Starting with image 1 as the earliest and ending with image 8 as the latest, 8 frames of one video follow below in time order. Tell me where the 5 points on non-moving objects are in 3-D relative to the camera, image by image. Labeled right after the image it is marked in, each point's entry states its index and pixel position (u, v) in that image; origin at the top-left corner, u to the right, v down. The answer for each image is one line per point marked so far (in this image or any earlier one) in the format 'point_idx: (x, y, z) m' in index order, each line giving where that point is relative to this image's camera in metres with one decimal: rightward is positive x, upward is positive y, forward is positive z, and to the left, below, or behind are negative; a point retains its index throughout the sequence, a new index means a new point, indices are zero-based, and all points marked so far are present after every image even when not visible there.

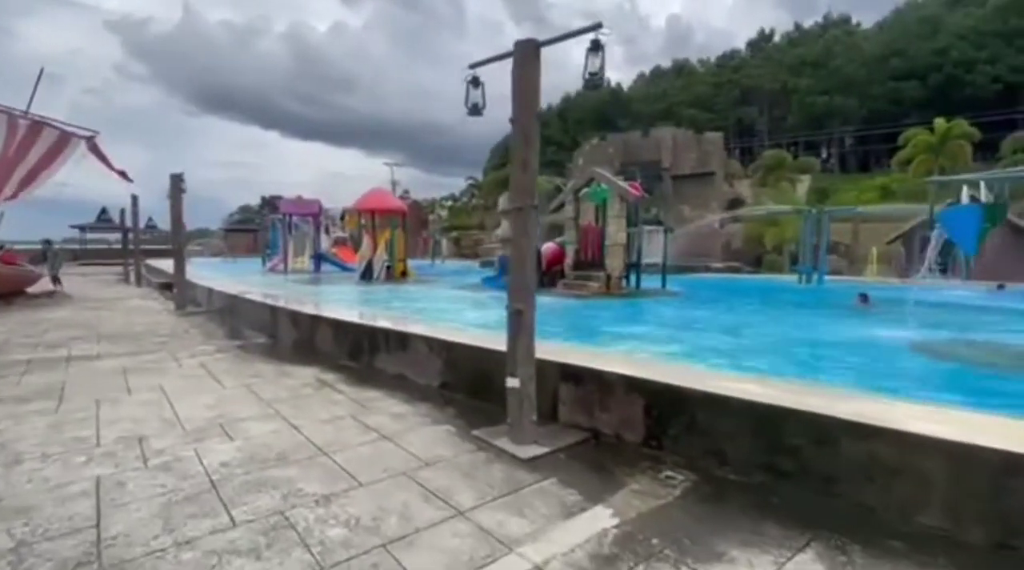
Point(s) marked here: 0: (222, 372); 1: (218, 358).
0: (-2.7, -0.8, +6.4) m
1: (-2.9, -0.7, +7.0) m
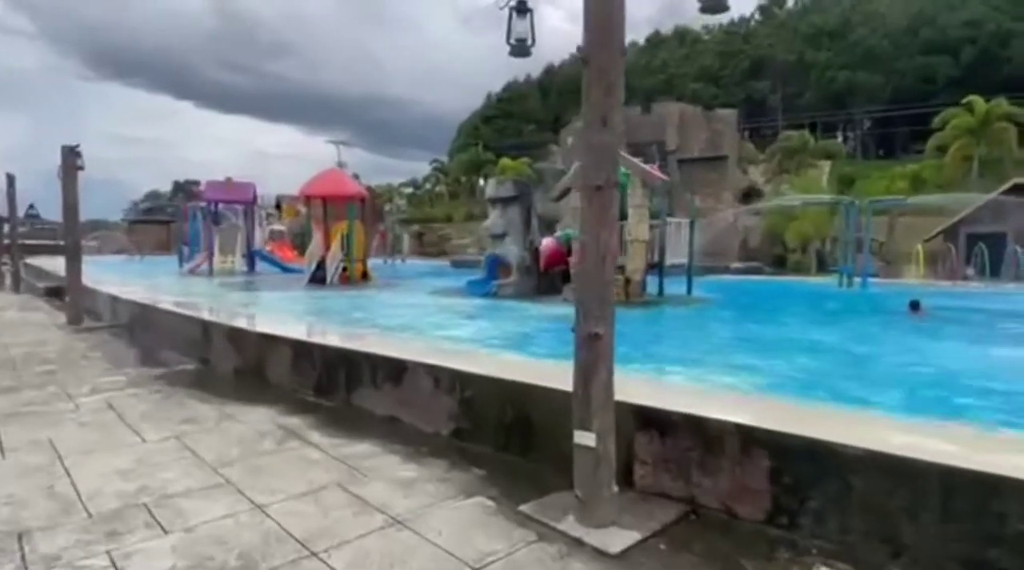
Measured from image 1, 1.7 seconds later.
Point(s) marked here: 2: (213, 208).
0: (-2.5, -0.9, +4.7) m
1: (-2.8, -0.8, +5.2) m
2: (-8.2, +2.1, +19.0) m
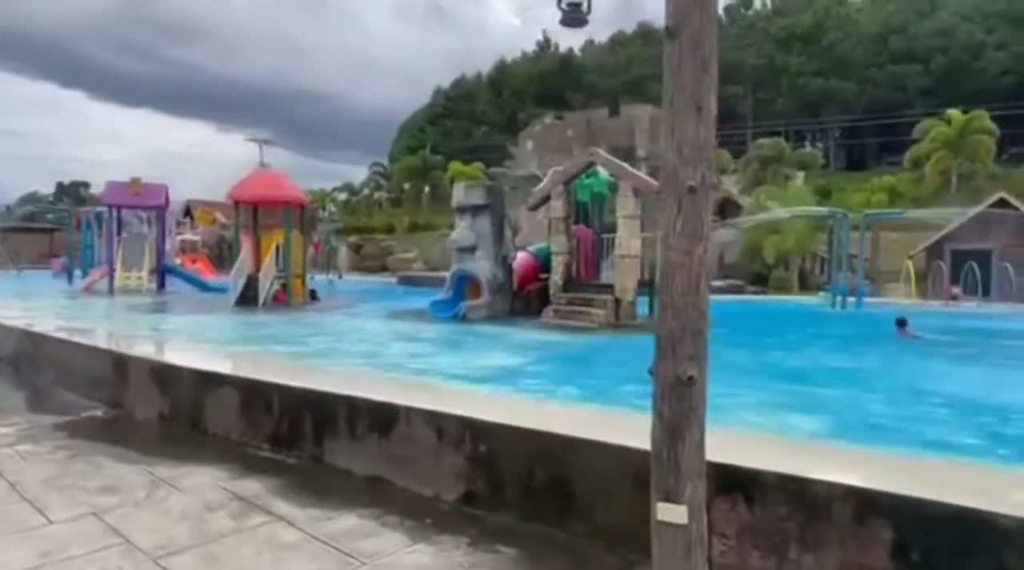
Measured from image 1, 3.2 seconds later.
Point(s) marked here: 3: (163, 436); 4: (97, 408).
0: (-2.5, -1.0, +3.6) m
1: (-2.8, -1.0, +4.0) m
2: (-10.1, +1.7, +17.0) m
3: (-2.4, -1.0, +4.6) m
4: (-3.2, -0.9, +5.2) m
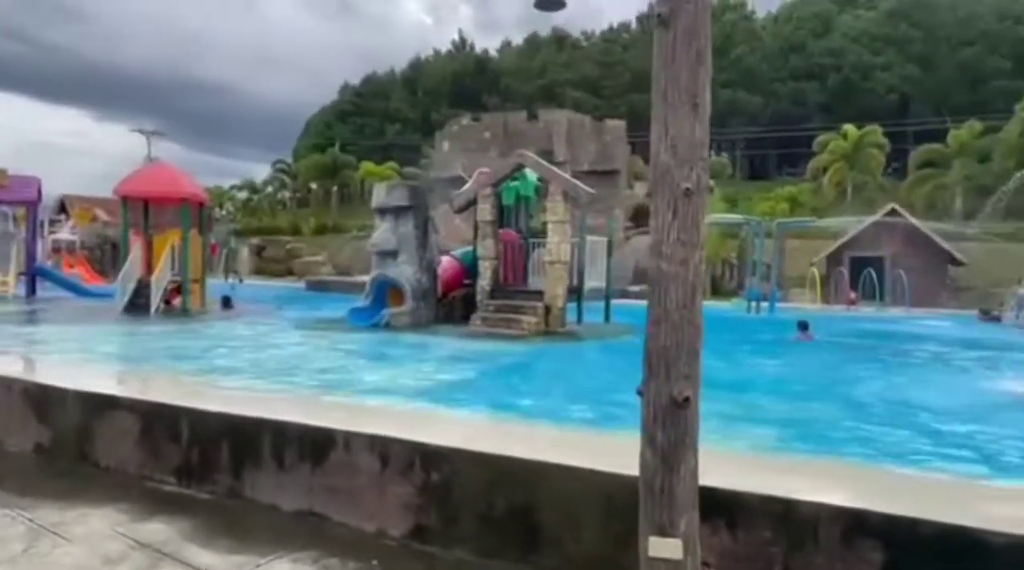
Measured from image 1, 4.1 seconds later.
0: (-2.7, -1.1, +2.9) m
1: (-3.1, -1.0, +3.3) m
2: (-12.4, +1.6, +14.9) m
3: (-2.7, -1.0, +3.9) m
4: (-3.7, -0.9, +4.4) m
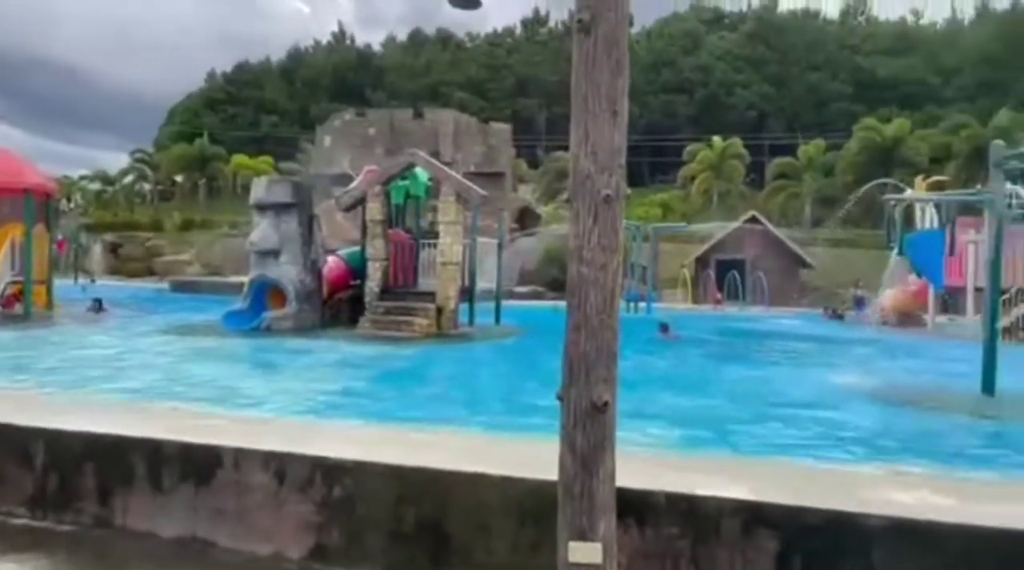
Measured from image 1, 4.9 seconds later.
0: (-3.0, -1.1, +2.3) m
1: (-3.5, -1.0, +2.6) m
2: (-14.8, +1.6, +12.3) m
3: (-3.2, -1.0, +3.3) m
4: (-4.3, -1.0, +3.6) m
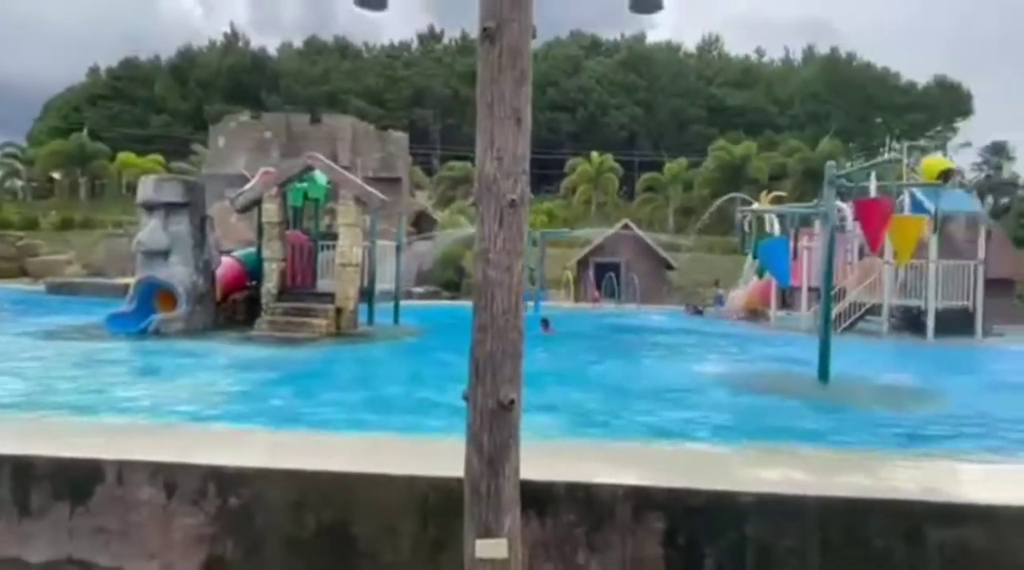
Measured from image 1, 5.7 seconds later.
0: (-3.3, -1.1, +2.1) m
1: (-3.9, -1.0, +2.3) m
2: (-16.5, +1.6, +10.1) m
3: (-3.7, -1.0, +3.0) m
4: (-4.8, -0.9, +3.1) m
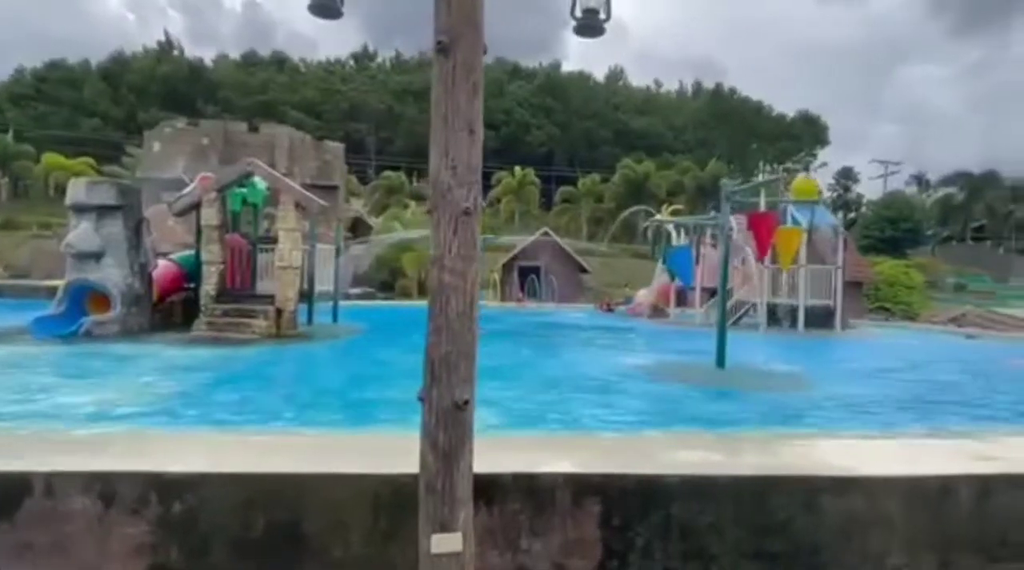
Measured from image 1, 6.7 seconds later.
0: (-3.5, -1.0, +2.1) m
1: (-4.1, -1.0, +2.3) m
2: (-17.5, +1.5, +8.7) m
3: (-4.0, -1.0, +3.0) m
4: (-5.0, -0.9, +3.0) m
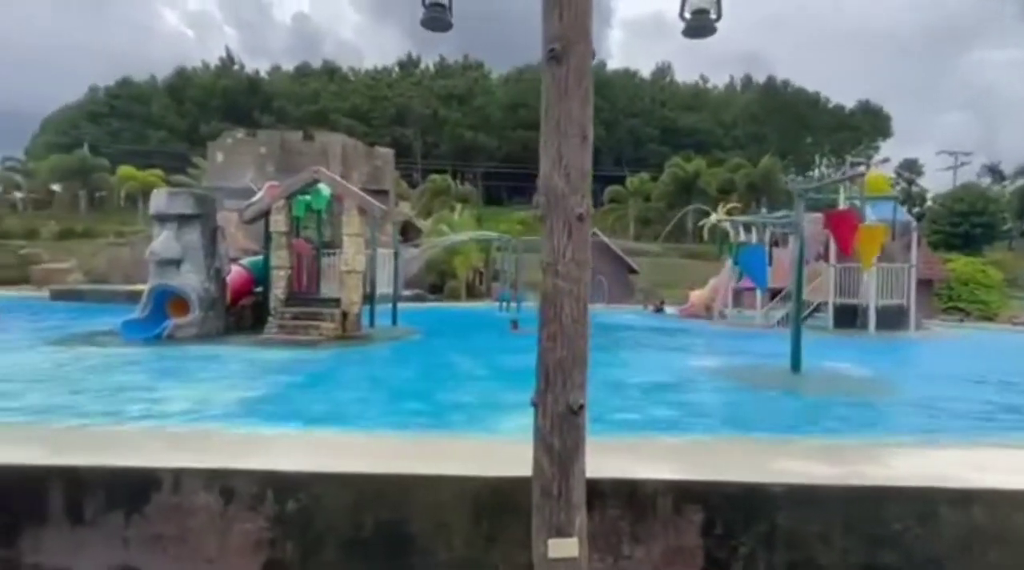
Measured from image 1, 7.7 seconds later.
0: (-3.1, -1.1, +2.3) m
1: (-3.7, -1.0, +2.5) m
2: (-16.8, +1.4, +9.6) m
3: (-3.6, -1.0, +3.2) m
4: (-4.6, -1.0, +3.3) m
